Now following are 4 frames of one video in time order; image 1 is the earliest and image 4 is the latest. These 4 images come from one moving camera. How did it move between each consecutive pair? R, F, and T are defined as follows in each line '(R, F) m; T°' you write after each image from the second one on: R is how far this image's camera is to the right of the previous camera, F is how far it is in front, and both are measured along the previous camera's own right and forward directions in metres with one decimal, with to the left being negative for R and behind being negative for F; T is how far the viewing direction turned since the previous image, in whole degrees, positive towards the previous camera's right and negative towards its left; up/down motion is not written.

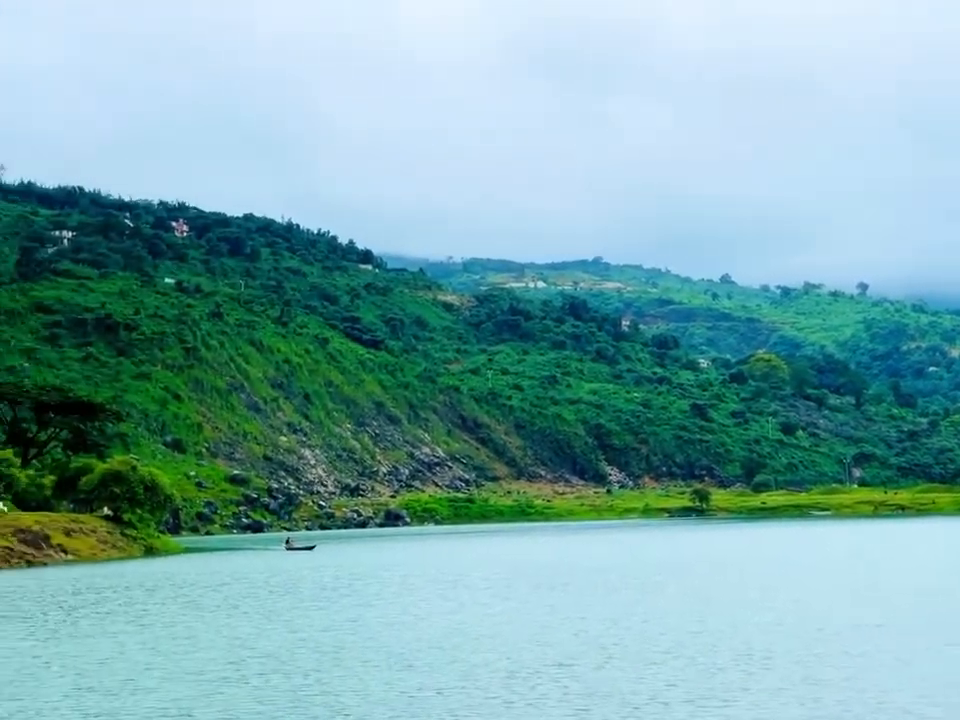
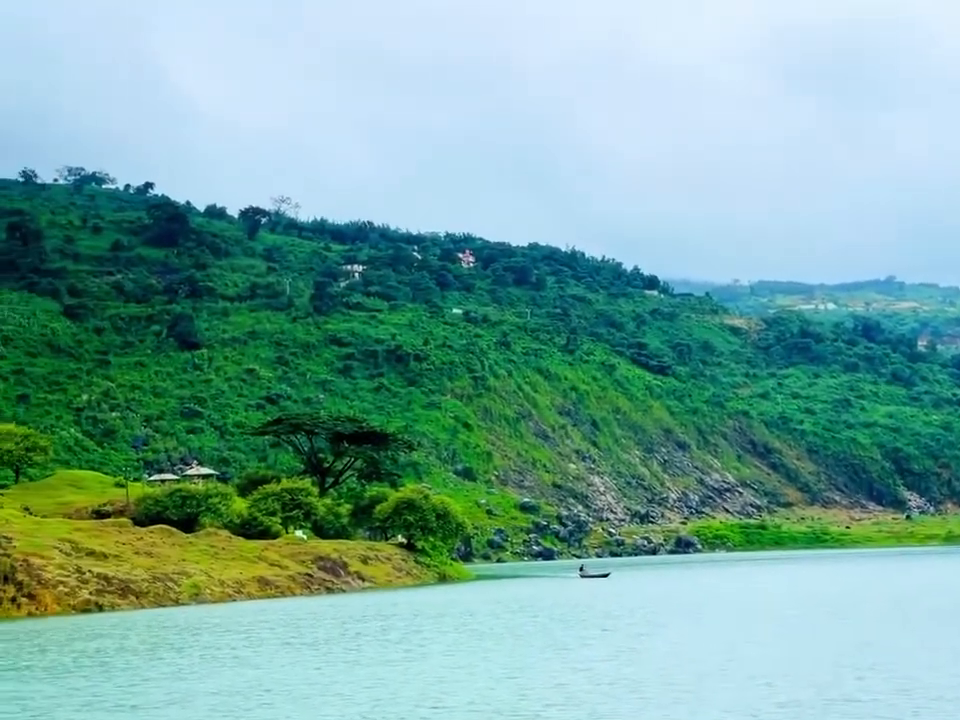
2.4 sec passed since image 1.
(+0.6, +0.7) m; -10°
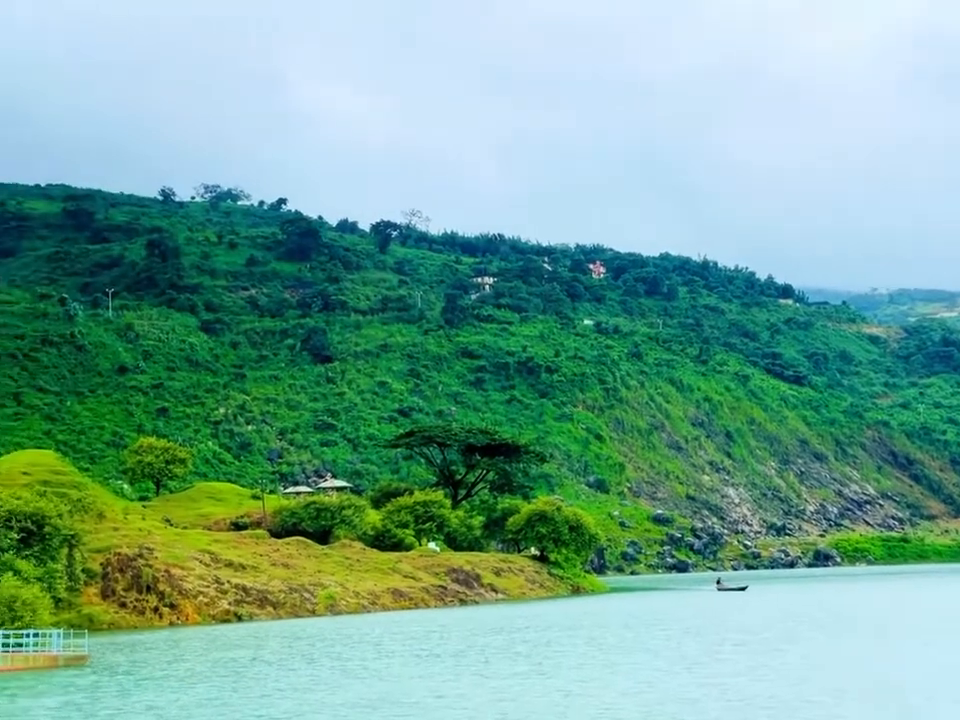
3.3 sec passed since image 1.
(+0.4, +0.3) m; -5°
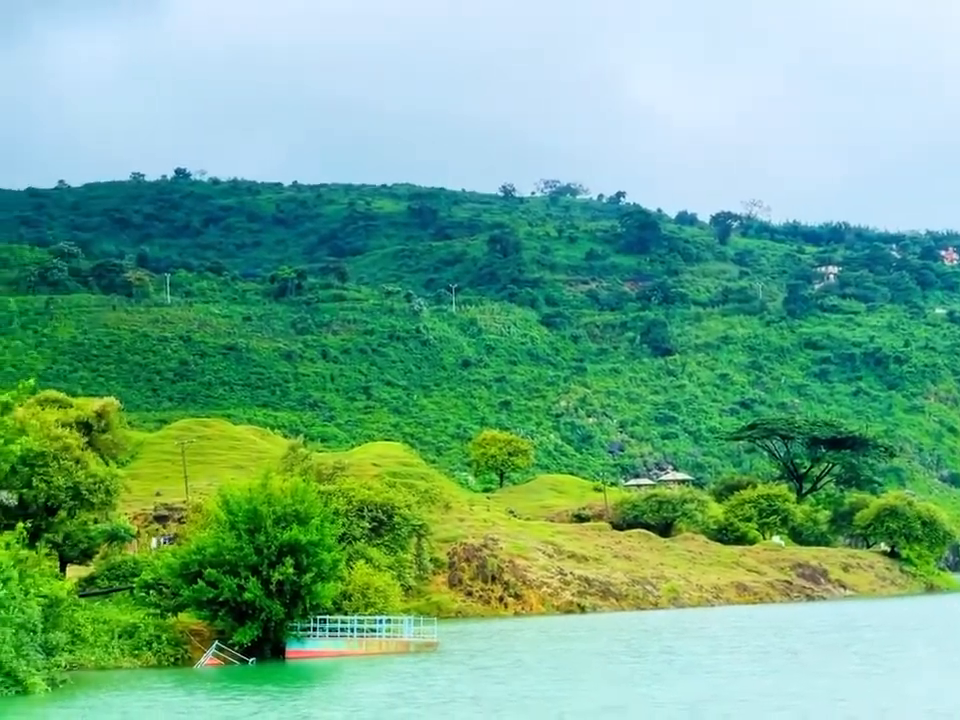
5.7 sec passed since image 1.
(+1.0, +0.4) m; -12°
